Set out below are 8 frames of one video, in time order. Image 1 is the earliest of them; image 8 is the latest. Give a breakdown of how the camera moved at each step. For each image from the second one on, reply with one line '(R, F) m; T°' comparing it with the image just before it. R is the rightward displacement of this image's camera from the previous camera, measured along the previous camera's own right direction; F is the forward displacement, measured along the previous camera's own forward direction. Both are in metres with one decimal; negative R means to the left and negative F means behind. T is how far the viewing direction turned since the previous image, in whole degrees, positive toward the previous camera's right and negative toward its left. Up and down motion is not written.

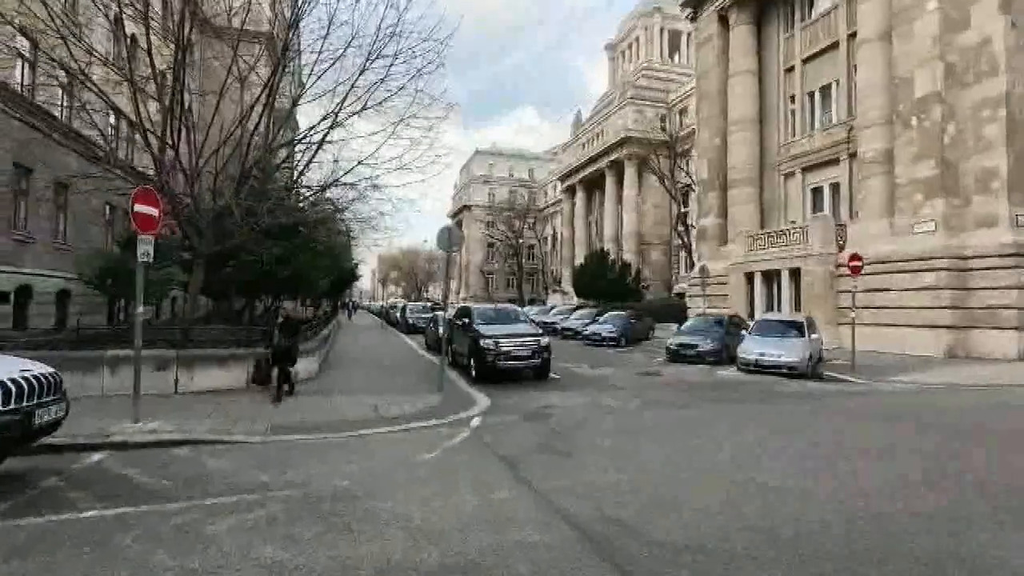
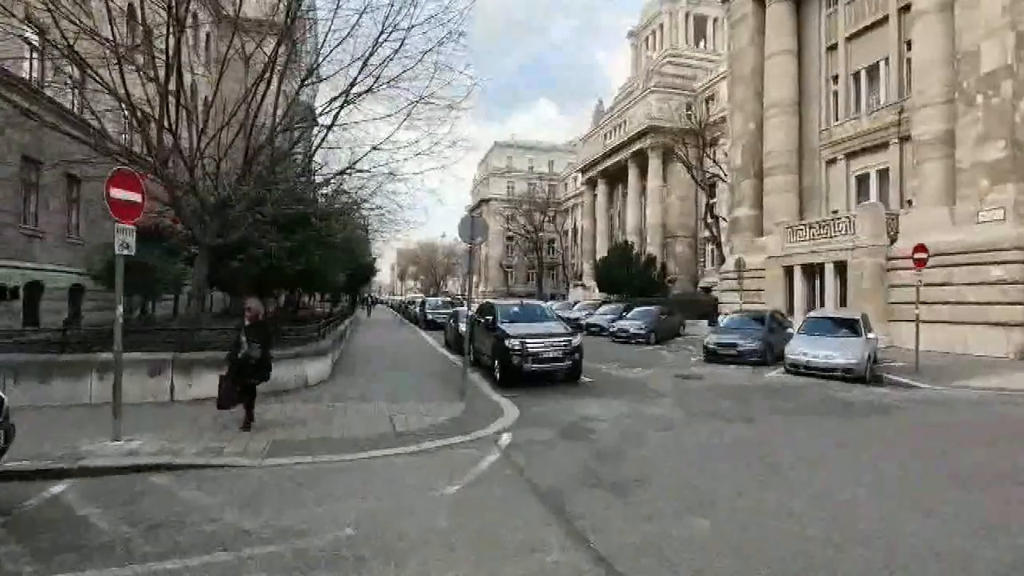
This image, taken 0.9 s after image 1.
(-0.2, +1.3) m; -2°
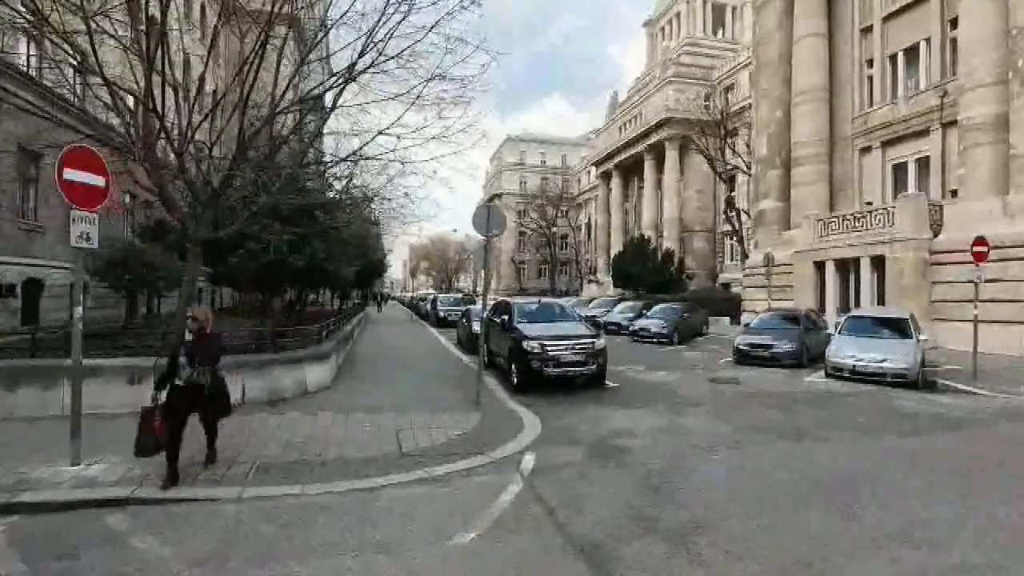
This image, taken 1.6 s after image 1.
(-0.2, +1.2) m; -1°
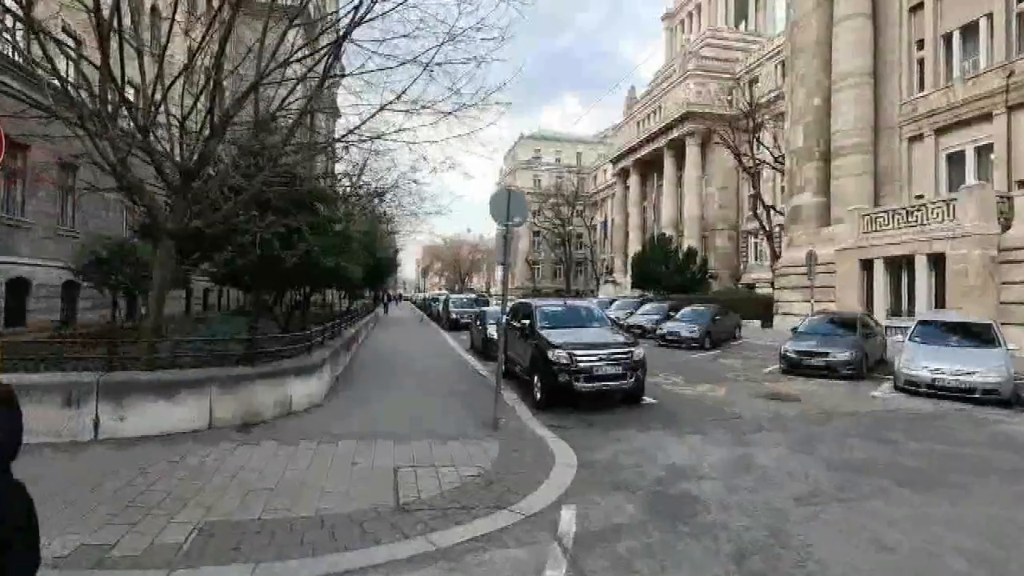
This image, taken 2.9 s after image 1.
(-0.2, +1.8) m; -1°
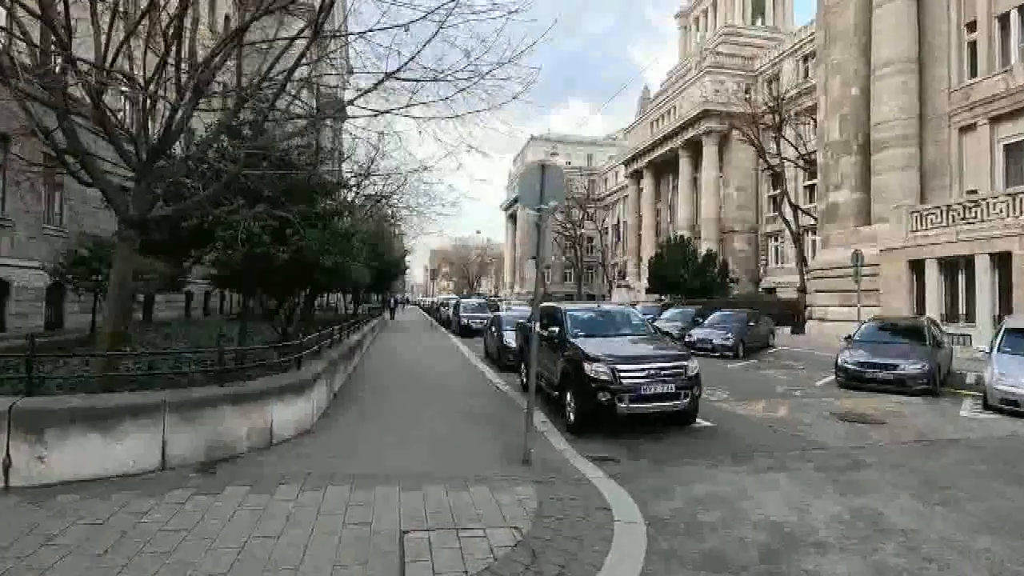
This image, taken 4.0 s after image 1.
(-0.4, +1.8) m; -1°
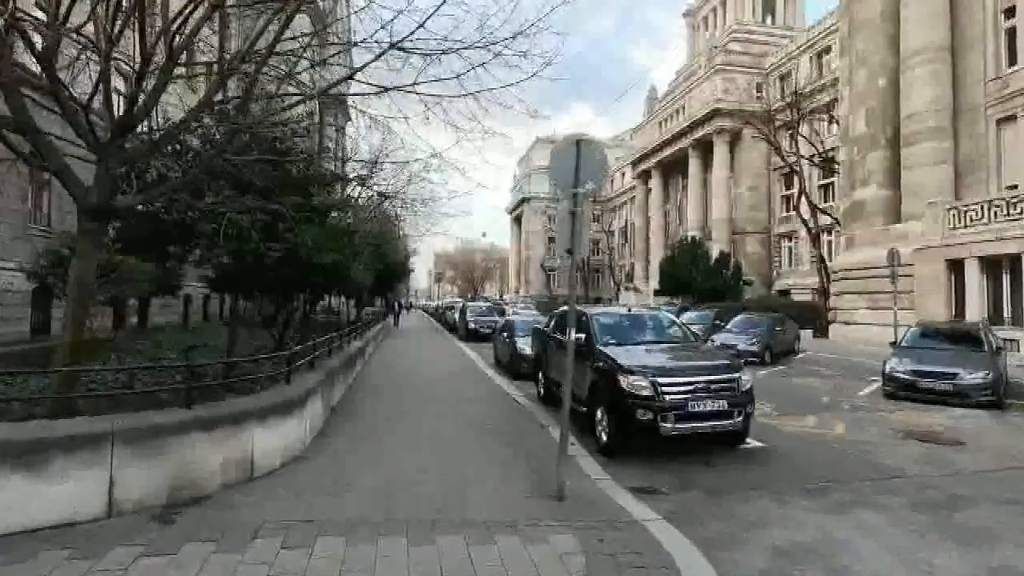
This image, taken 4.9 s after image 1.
(-0.3, +1.2) m; 0°
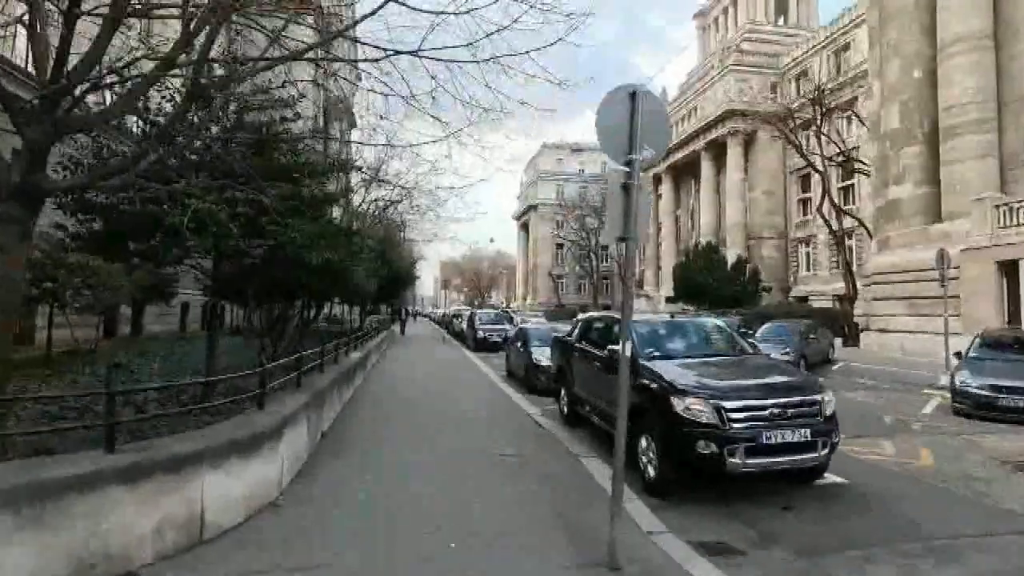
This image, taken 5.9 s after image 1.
(-0.2, +1.5) m; -1°
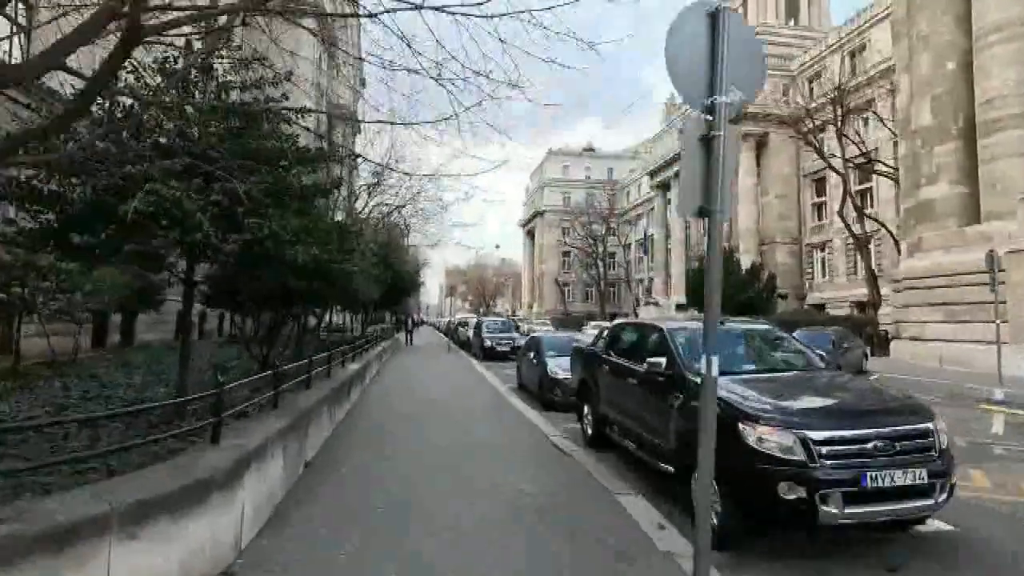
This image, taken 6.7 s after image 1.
(-0.2, +1.3) m; 0°
